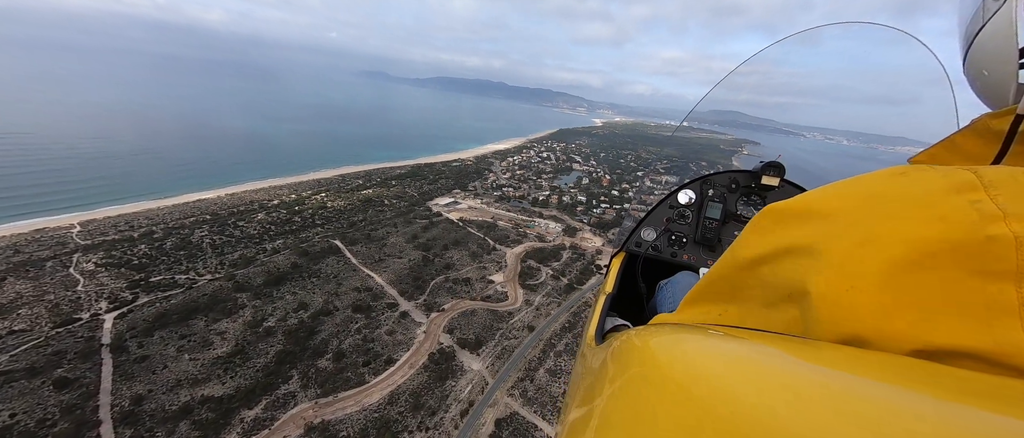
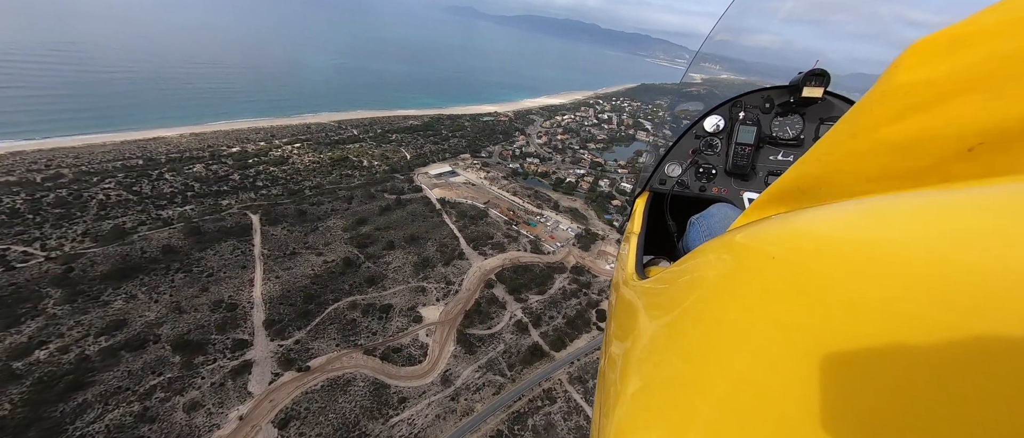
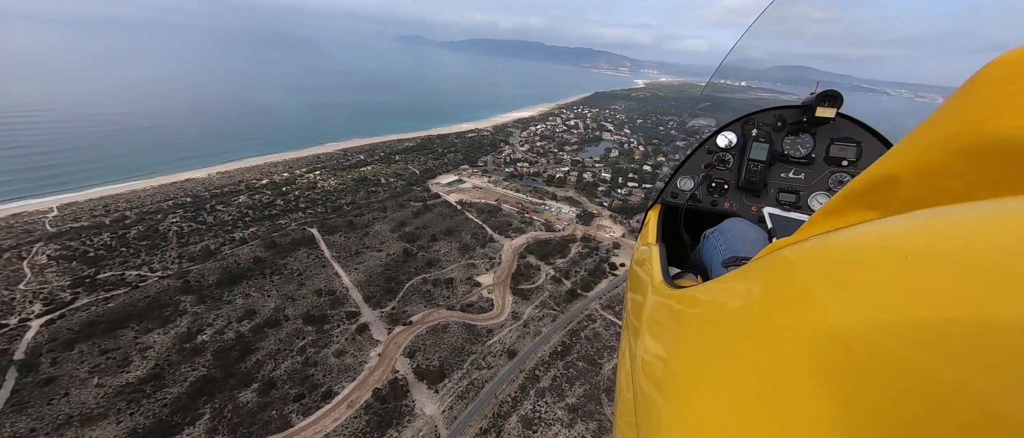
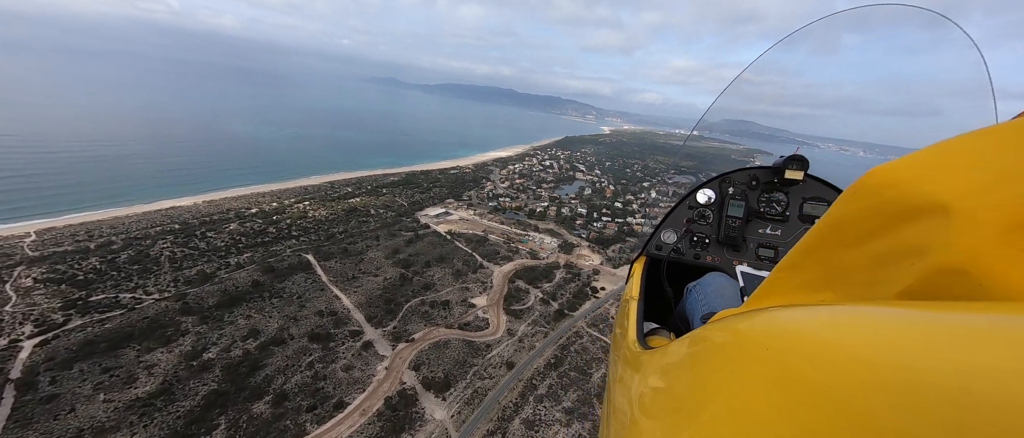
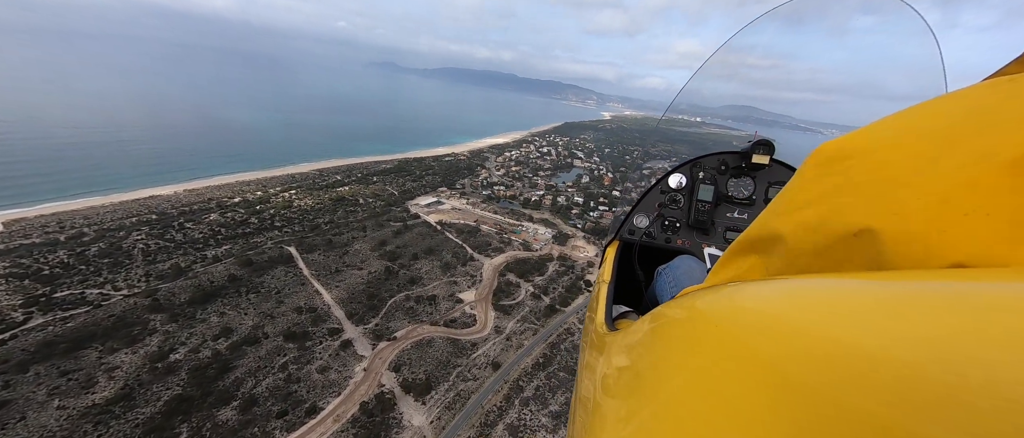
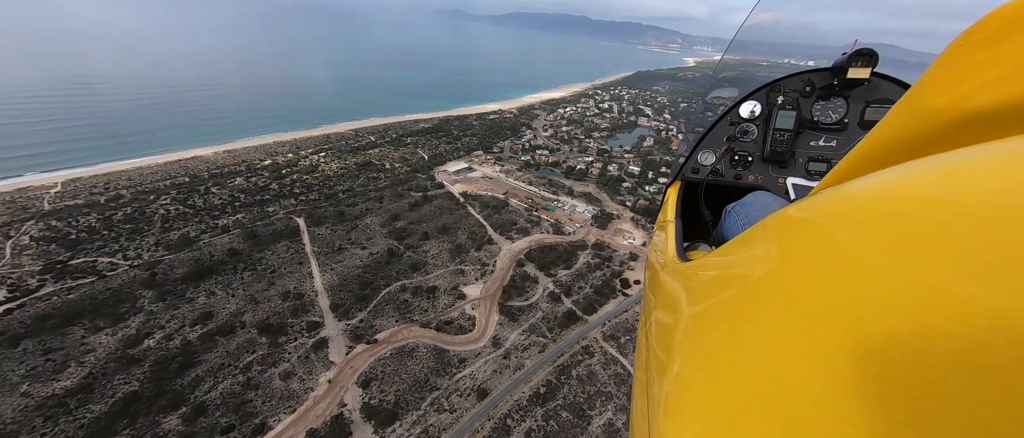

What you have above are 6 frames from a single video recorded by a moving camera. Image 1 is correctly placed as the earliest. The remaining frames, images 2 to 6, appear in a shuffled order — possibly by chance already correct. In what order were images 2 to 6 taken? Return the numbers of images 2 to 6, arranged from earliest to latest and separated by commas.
4, 5, 3, 6, 2
